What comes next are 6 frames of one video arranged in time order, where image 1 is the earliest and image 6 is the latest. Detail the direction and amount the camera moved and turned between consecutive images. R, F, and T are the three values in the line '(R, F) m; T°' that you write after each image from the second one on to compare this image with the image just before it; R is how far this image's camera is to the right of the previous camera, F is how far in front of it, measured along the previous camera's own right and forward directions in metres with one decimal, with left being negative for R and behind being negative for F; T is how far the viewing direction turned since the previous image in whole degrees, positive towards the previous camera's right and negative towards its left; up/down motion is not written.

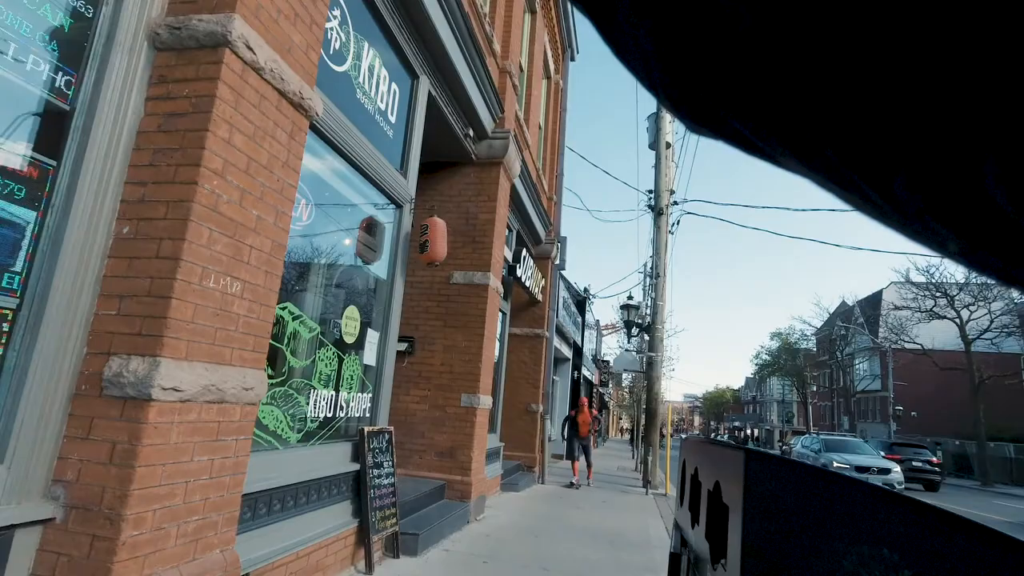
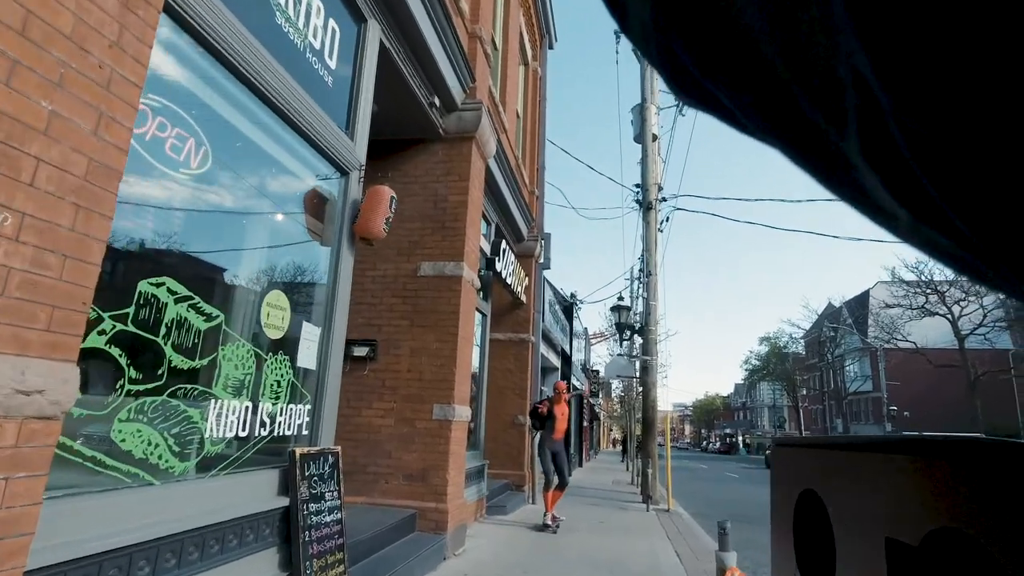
(+0.1, +1.1) m; +1°
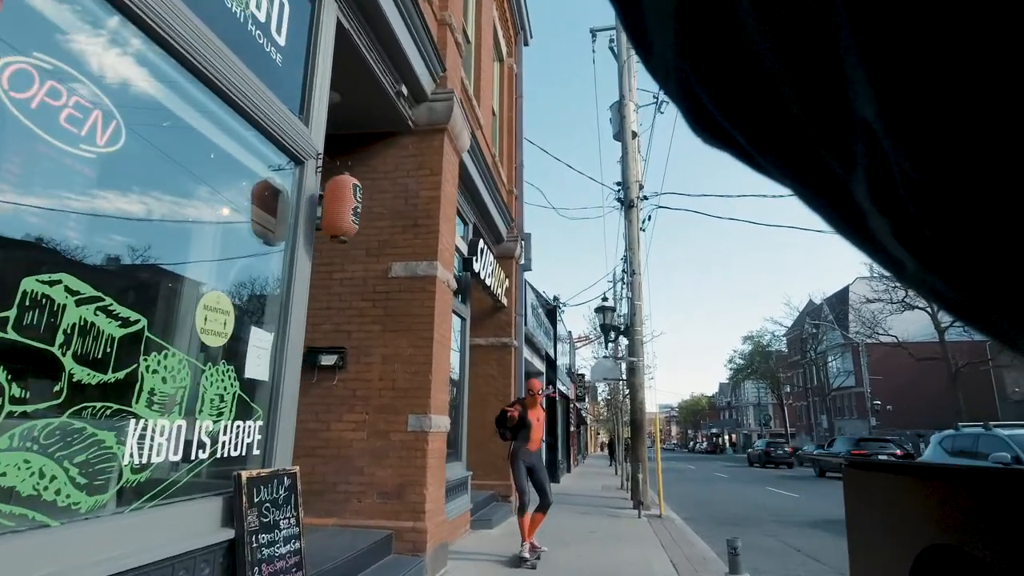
(0.0, +0.4) m; +2°
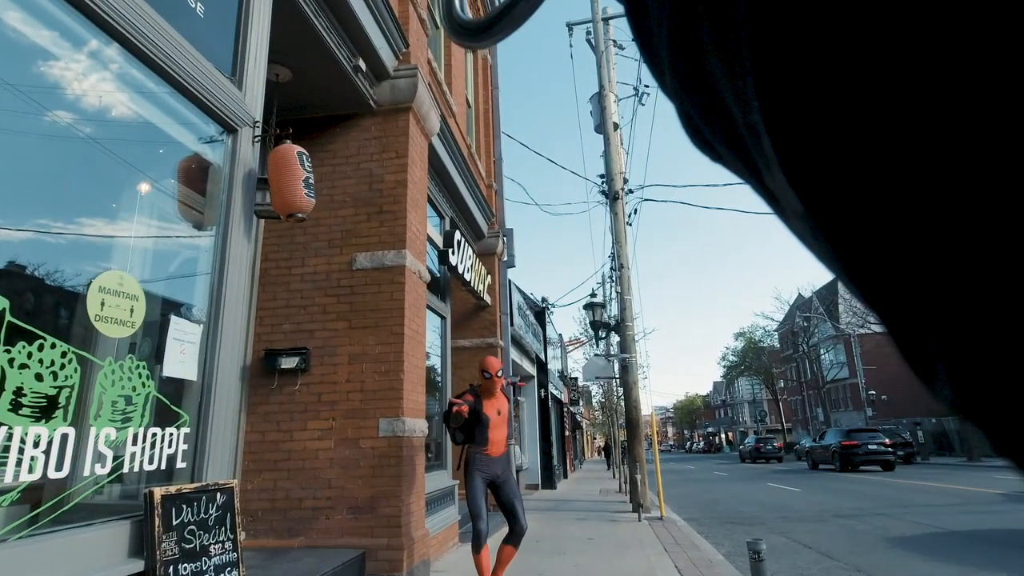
(+0.1, +0.6) m; +1°
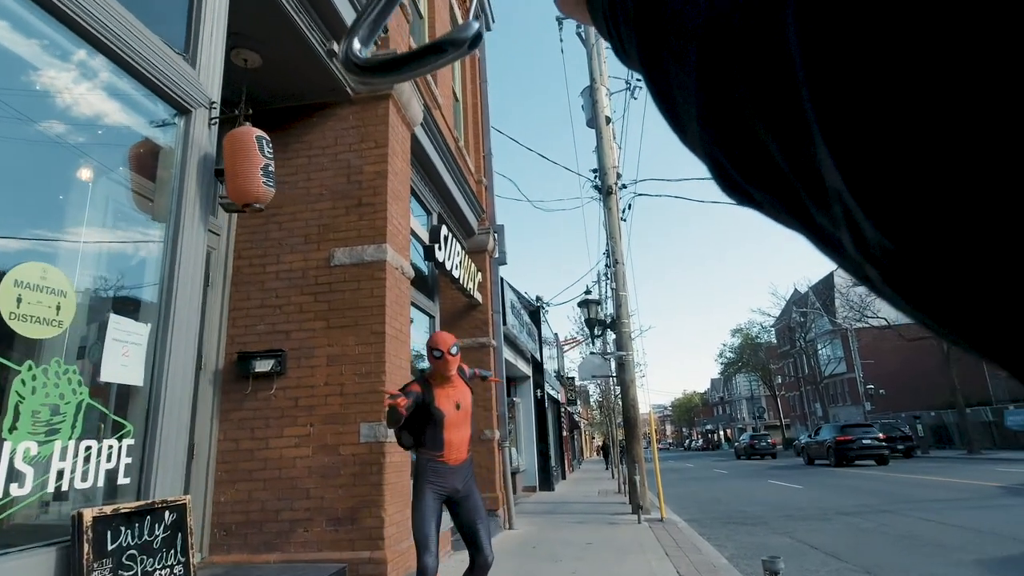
(+0.1, +0.3) m; 0°
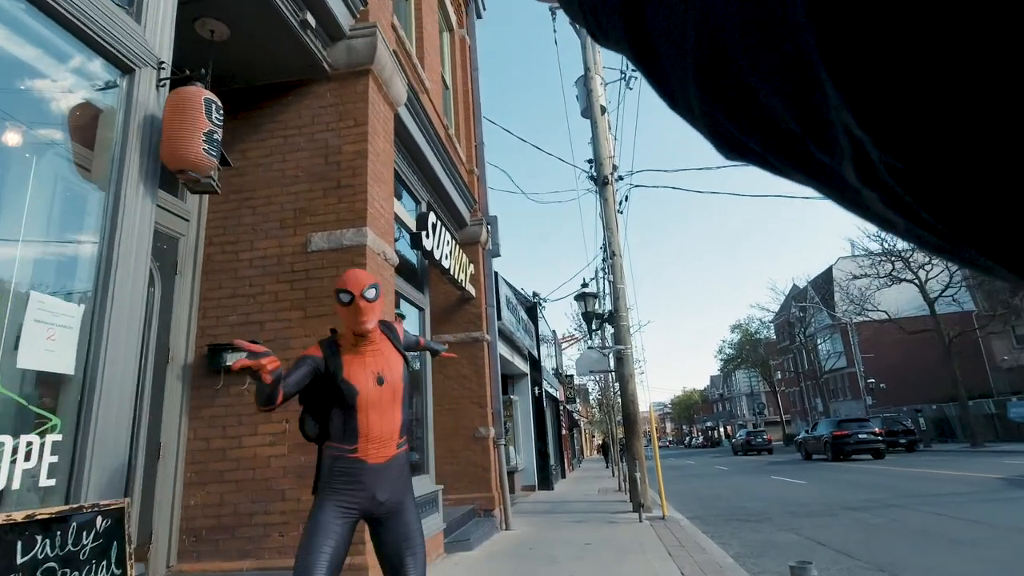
(+0.1, +0.4) m; 0°
